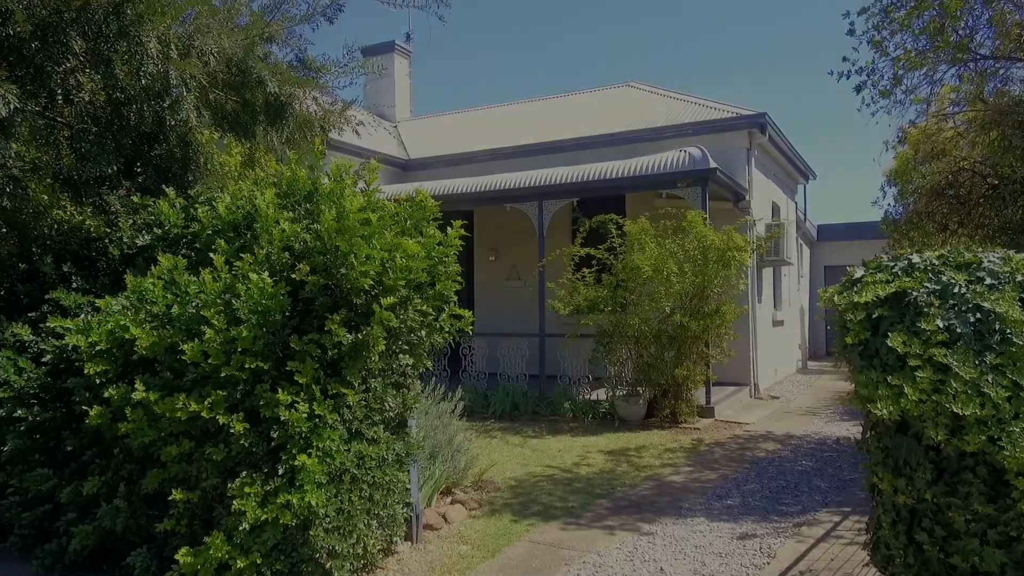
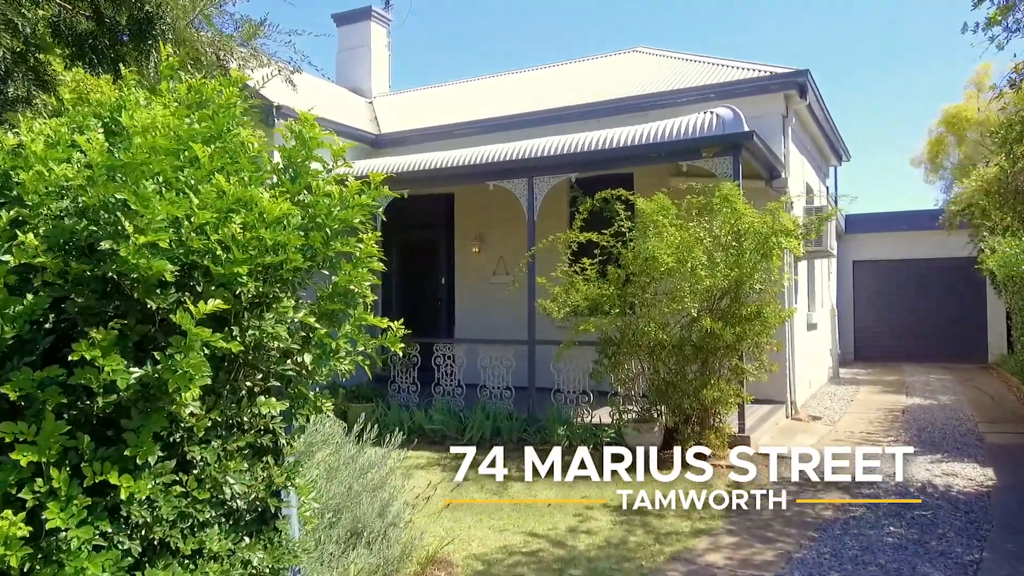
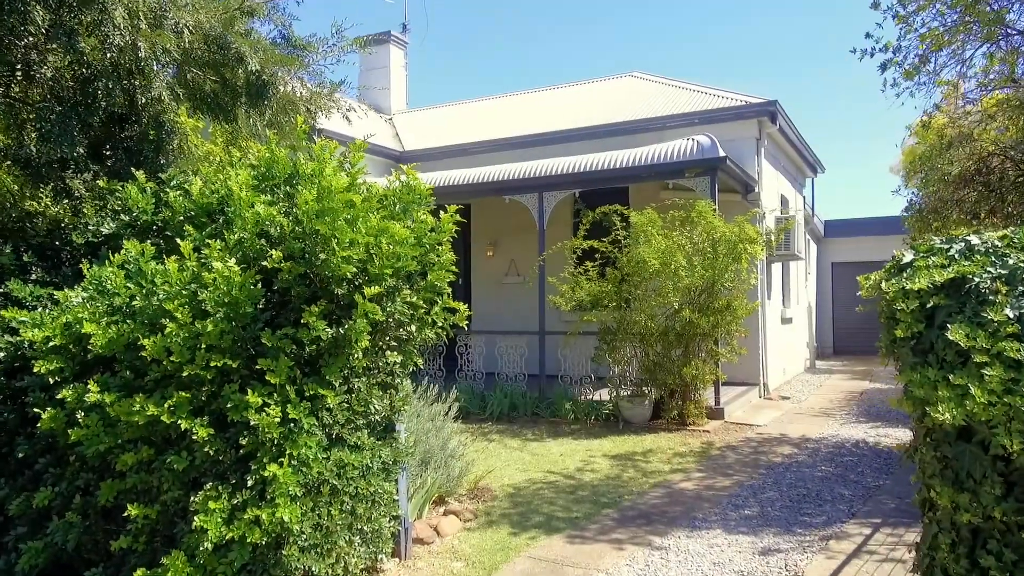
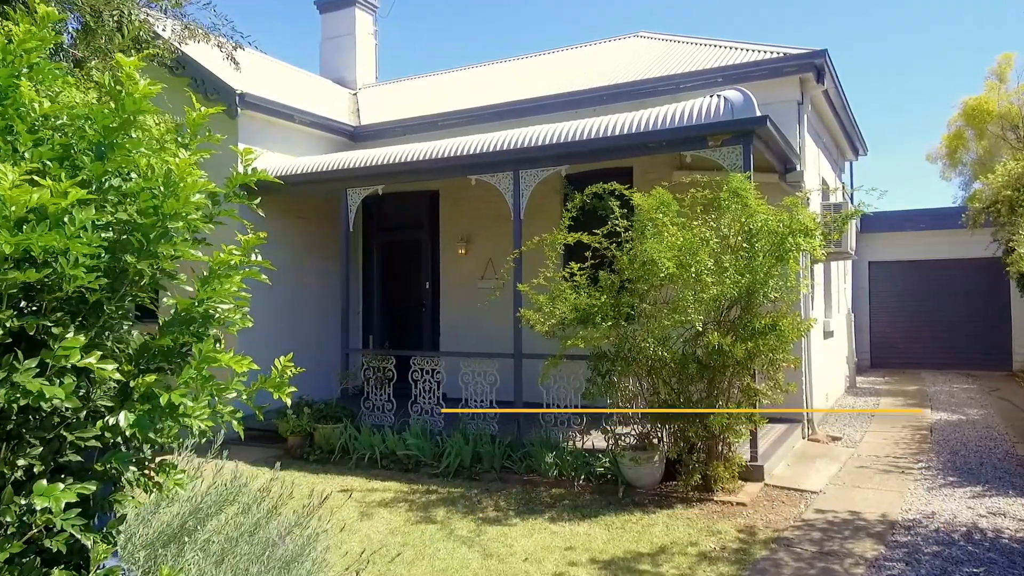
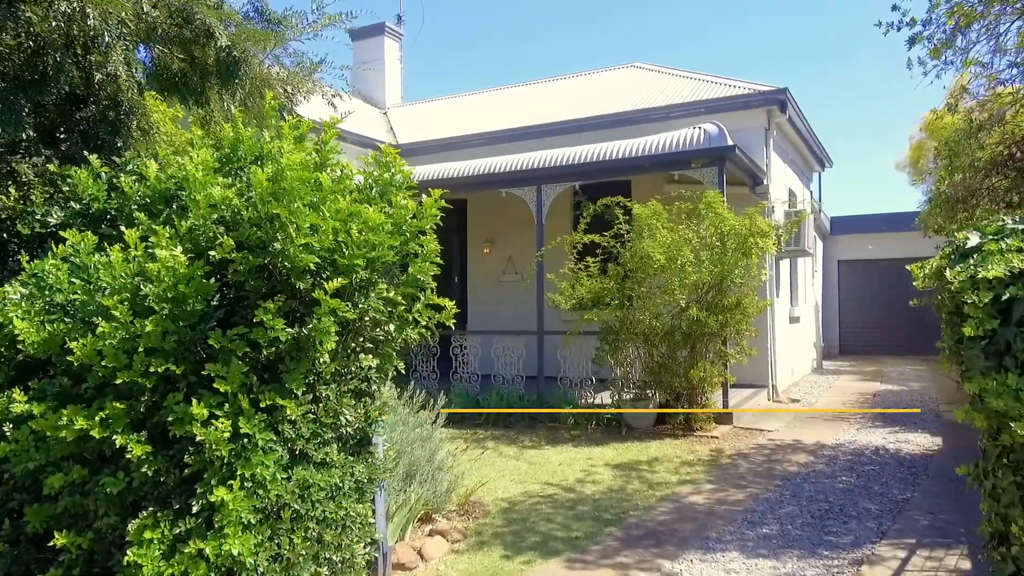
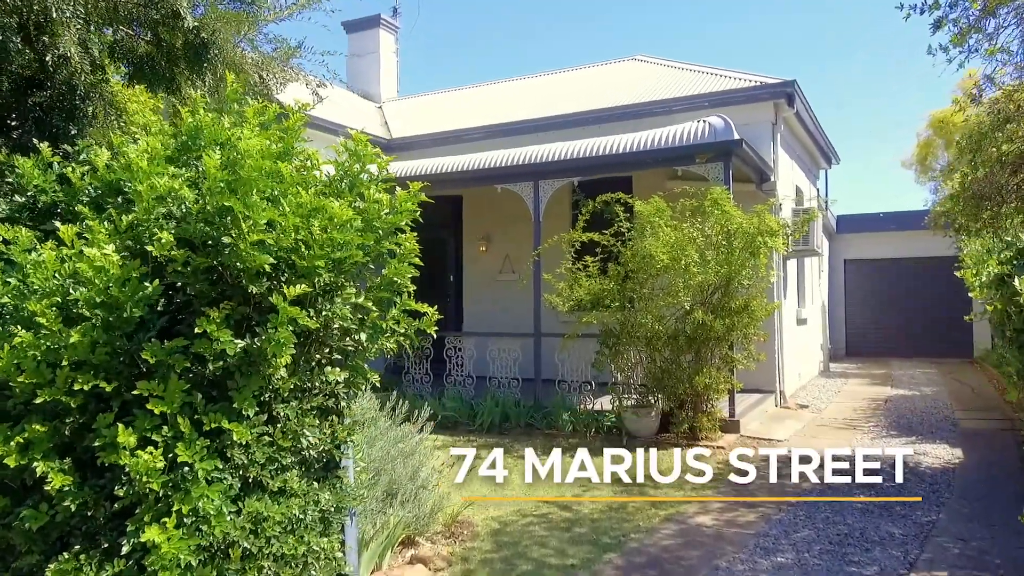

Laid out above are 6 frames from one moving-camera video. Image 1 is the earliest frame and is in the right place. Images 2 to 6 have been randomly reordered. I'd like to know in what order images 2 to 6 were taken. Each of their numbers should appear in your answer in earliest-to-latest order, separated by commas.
3, 5, 6, 2, 4
